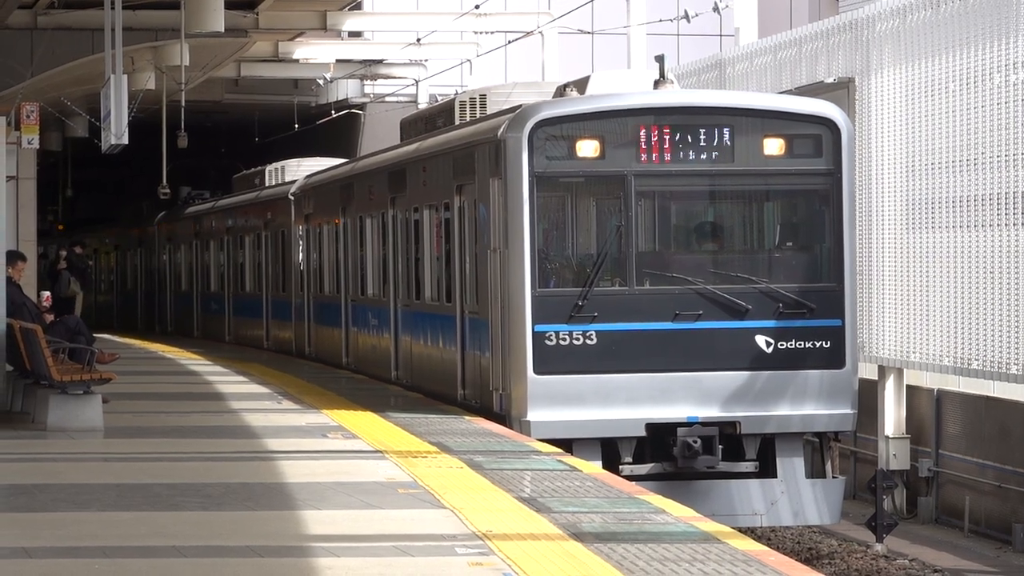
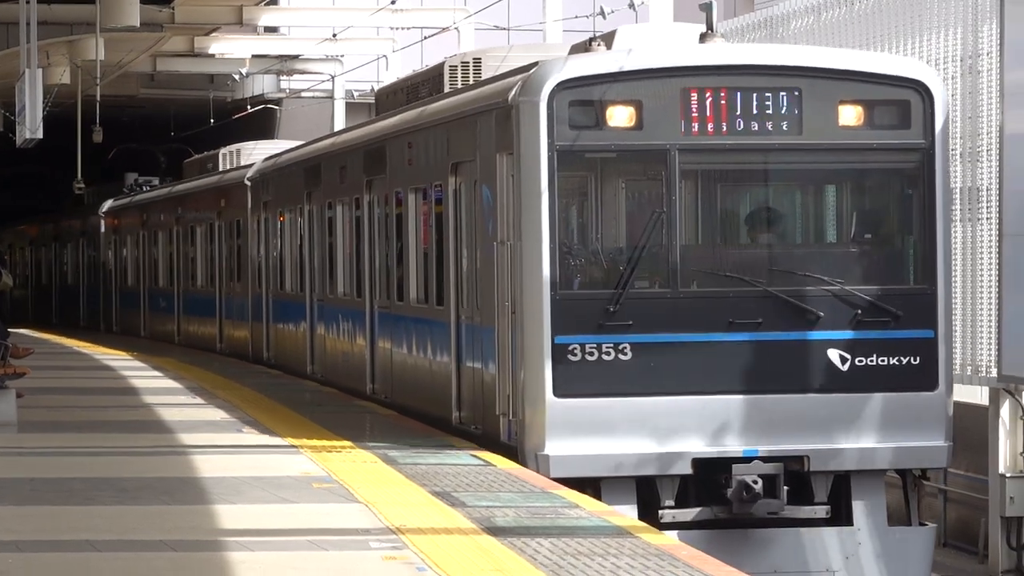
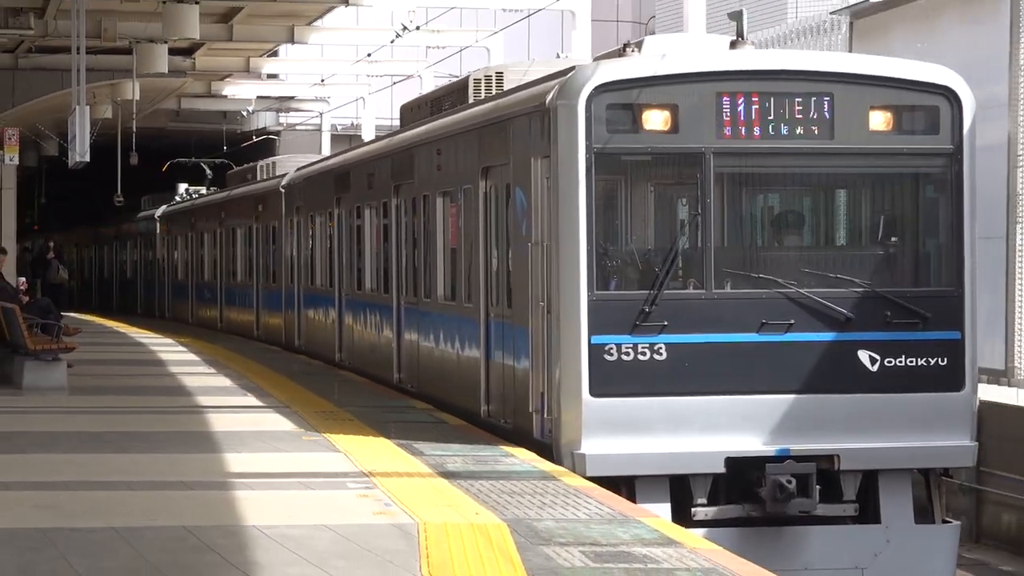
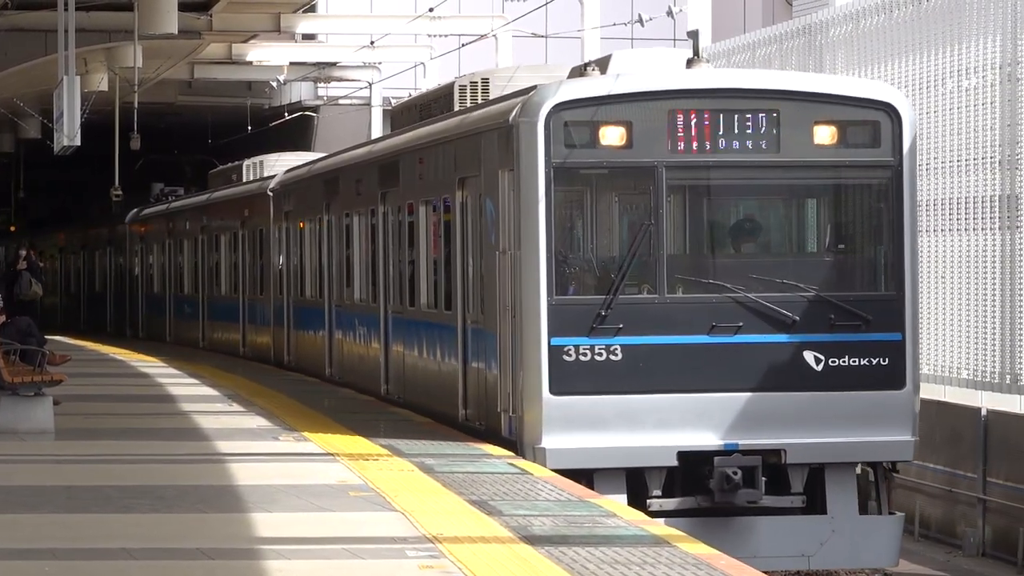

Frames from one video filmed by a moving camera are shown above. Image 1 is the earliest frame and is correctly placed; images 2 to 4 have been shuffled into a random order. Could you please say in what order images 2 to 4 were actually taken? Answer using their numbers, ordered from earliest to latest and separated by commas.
4, 2, 3
